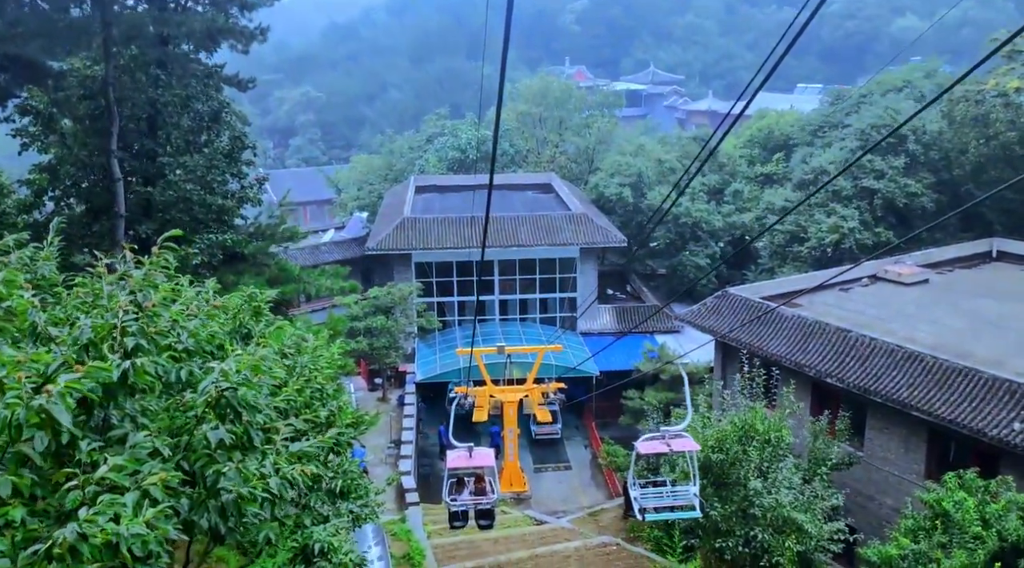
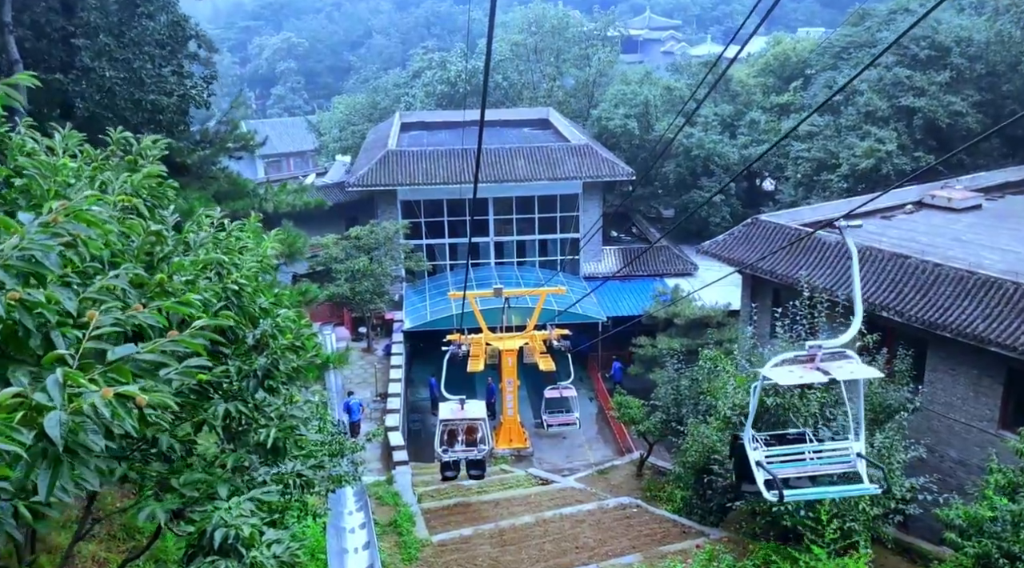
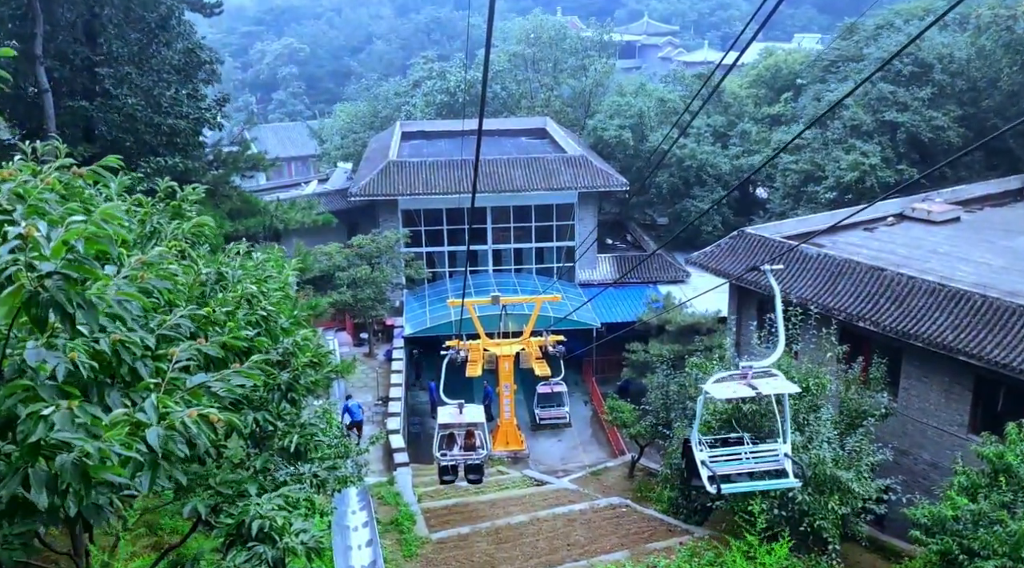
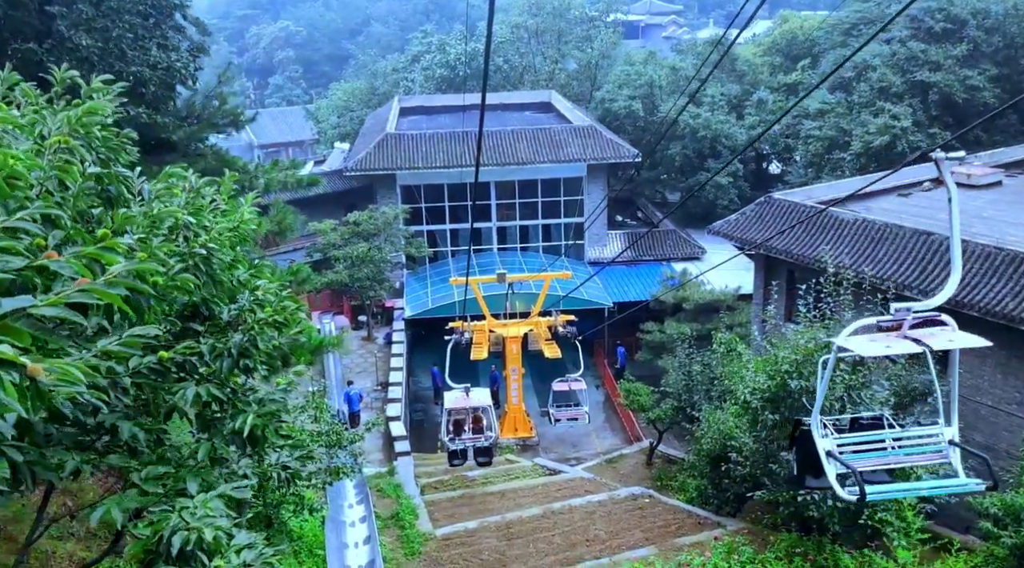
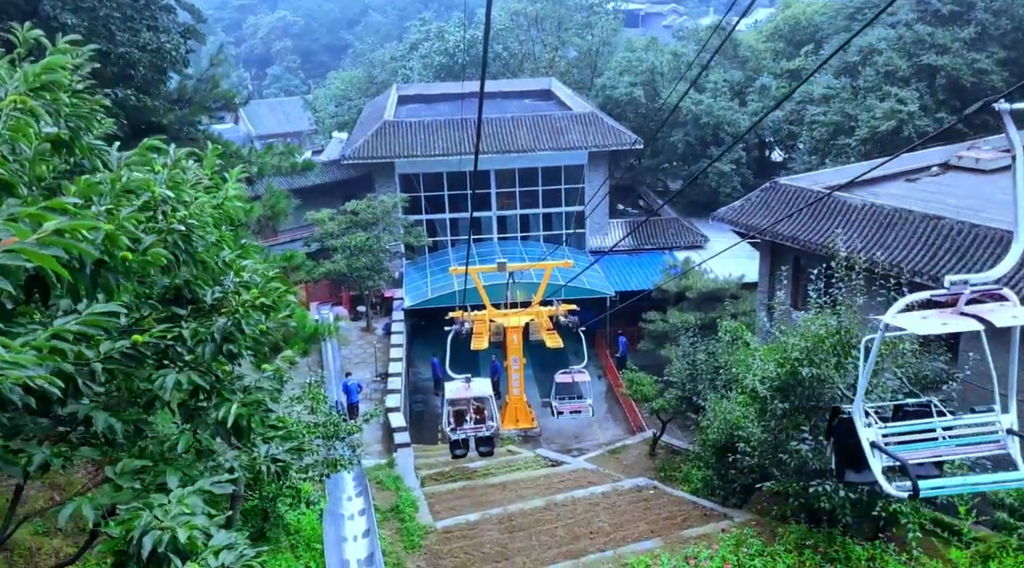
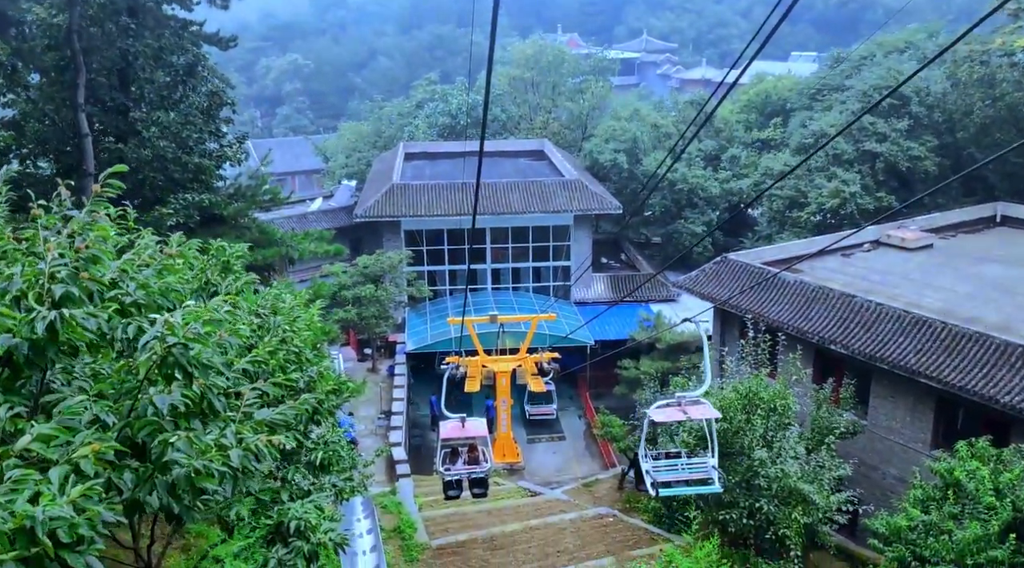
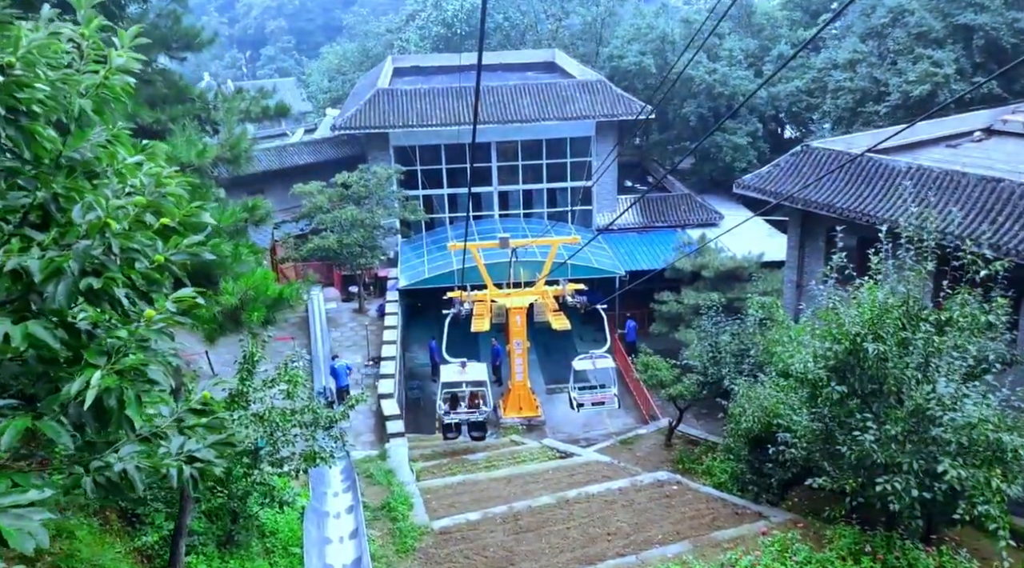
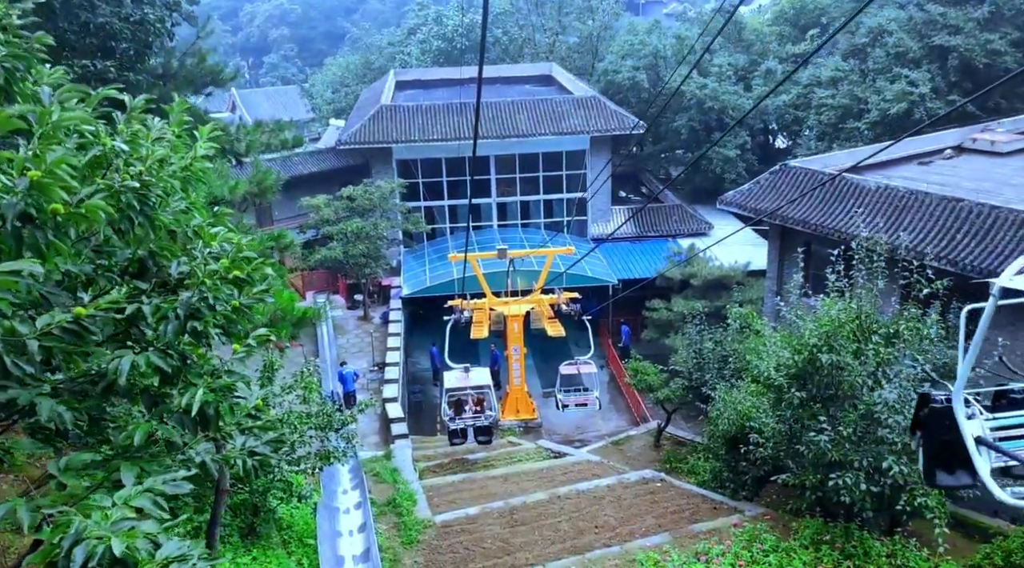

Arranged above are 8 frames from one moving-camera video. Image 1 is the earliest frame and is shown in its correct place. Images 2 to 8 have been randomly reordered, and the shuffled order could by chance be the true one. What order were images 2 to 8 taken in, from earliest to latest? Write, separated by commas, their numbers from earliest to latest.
6, 3, 2, 4, 5, 8, 7
